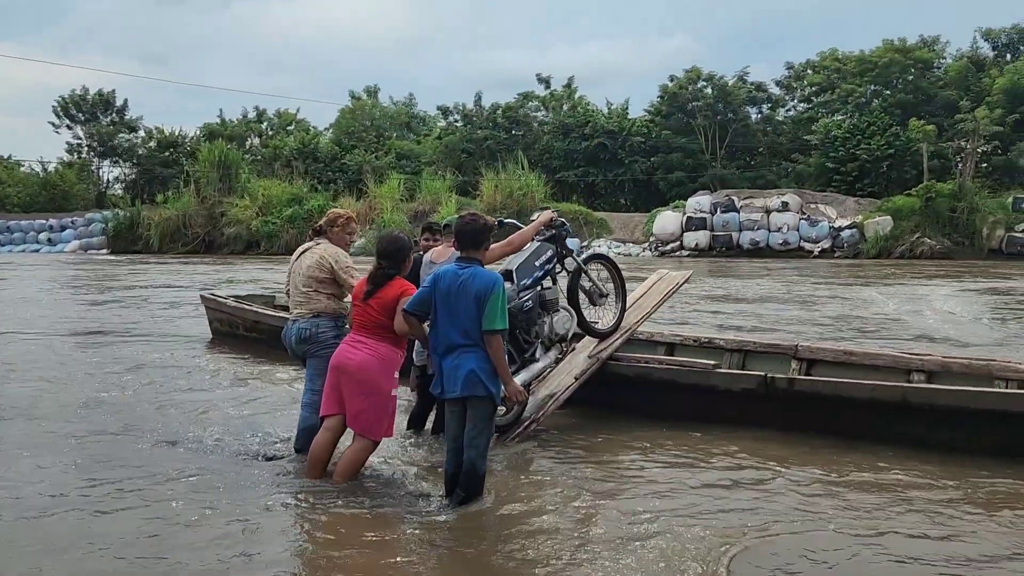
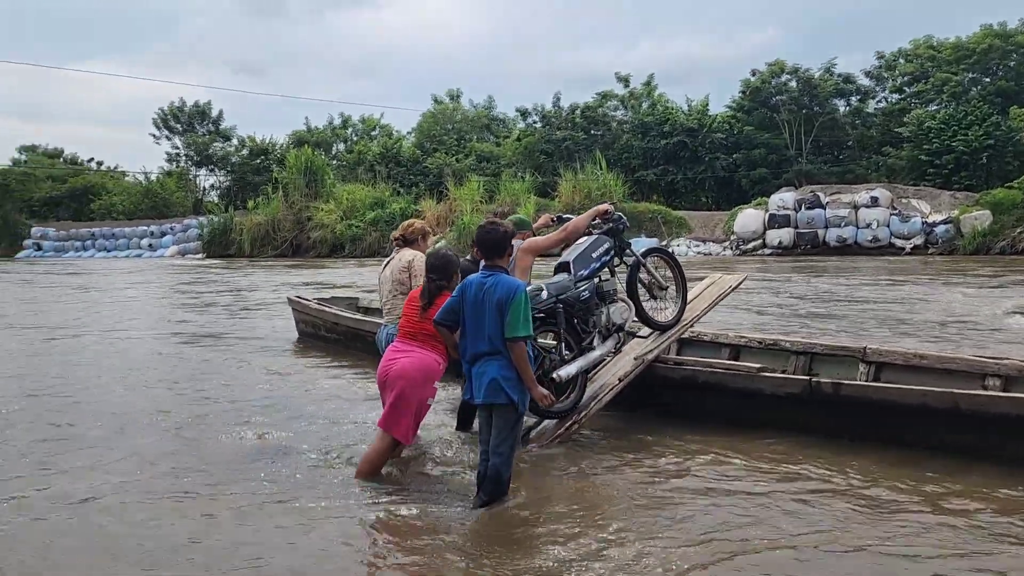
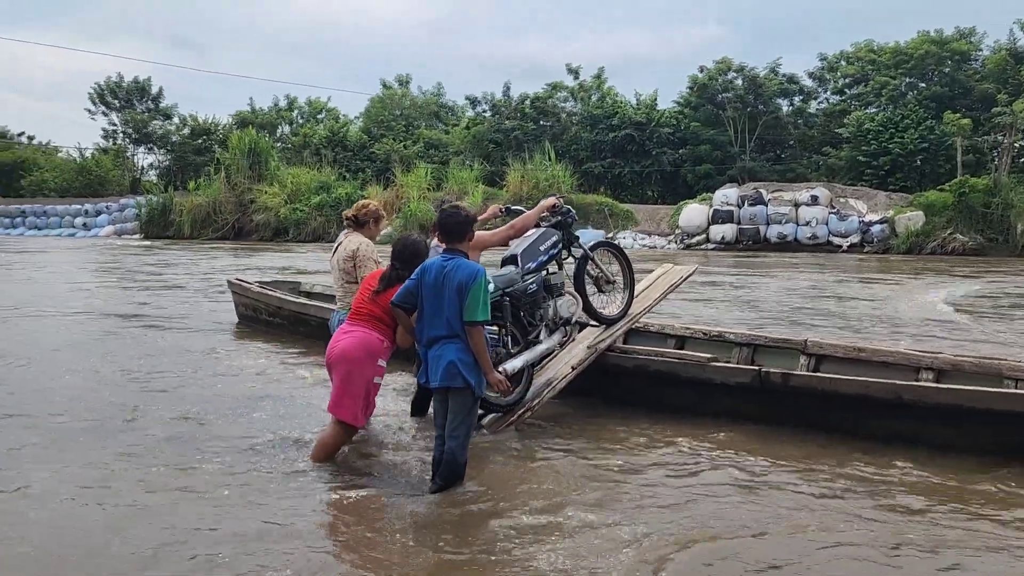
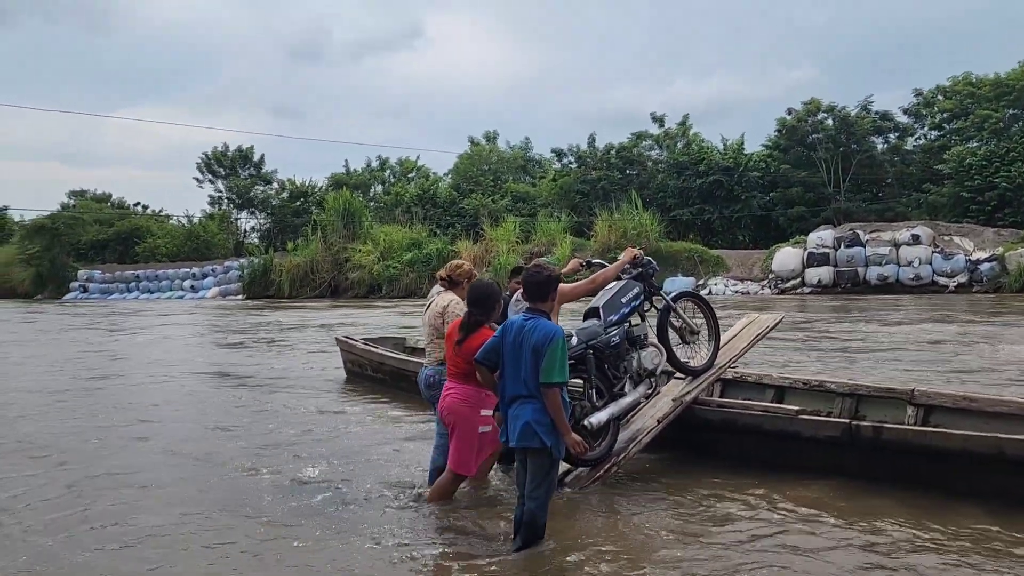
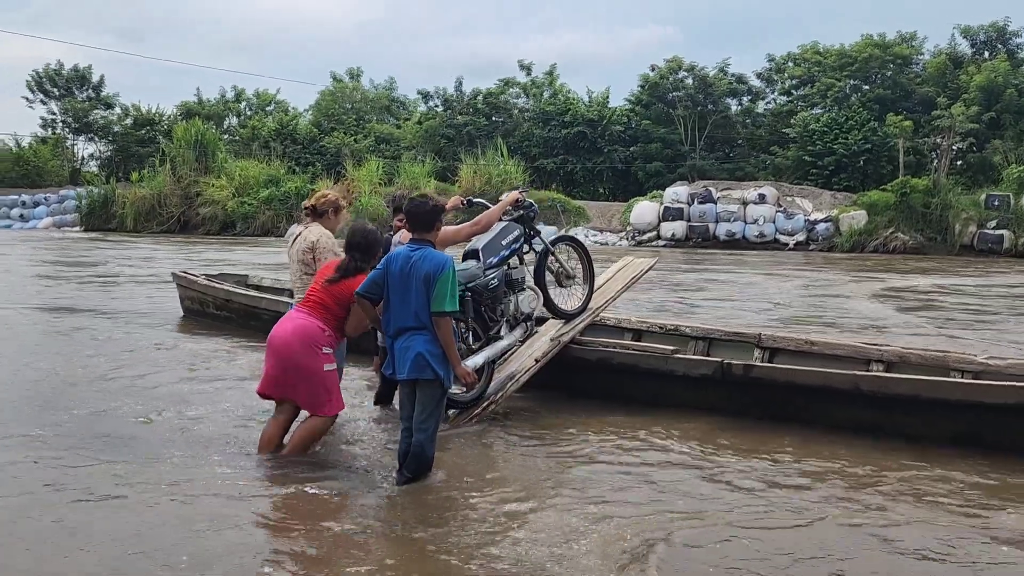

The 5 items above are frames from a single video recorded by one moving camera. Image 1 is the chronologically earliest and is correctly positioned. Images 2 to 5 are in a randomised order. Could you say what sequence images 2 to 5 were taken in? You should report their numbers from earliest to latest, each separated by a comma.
5, 3, 2, 4
